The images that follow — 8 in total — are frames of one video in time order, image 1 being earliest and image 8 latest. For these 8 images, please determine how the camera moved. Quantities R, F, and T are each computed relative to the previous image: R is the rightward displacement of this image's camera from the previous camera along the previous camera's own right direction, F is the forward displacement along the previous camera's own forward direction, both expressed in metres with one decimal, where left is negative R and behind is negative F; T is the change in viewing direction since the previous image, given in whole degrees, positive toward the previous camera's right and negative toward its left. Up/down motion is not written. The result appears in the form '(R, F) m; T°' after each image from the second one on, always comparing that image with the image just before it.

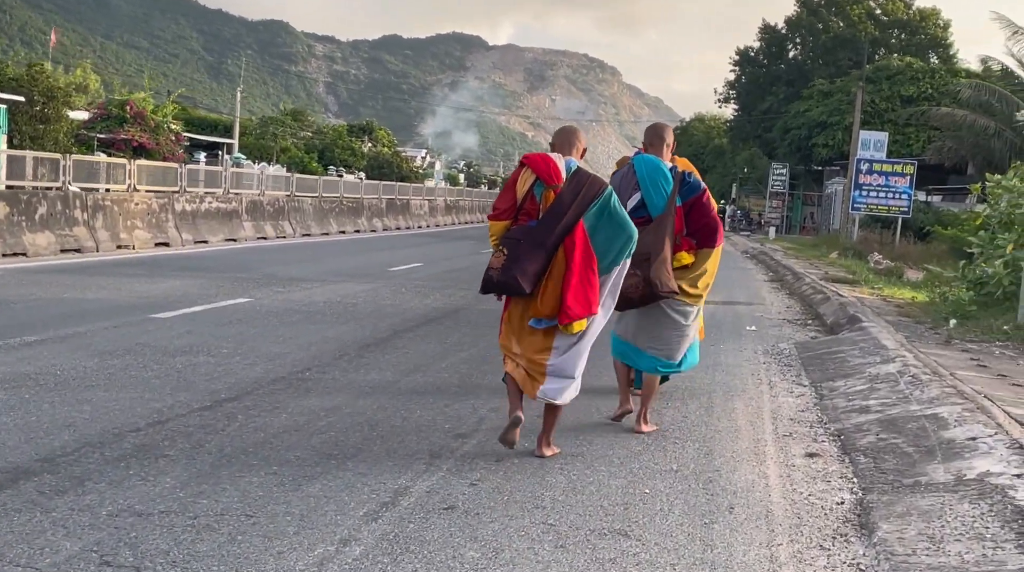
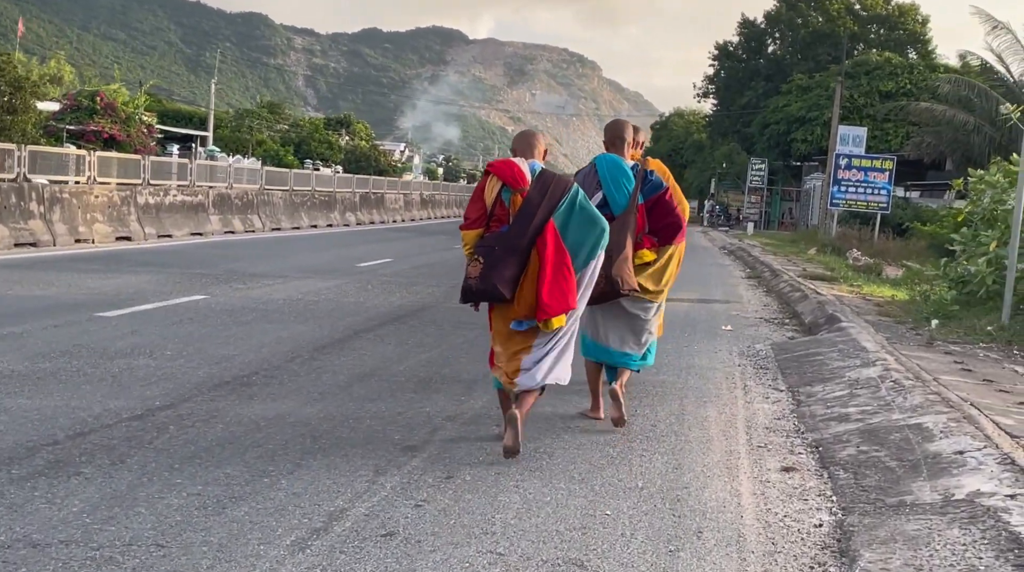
(+0.1, +0.4) m; +1°
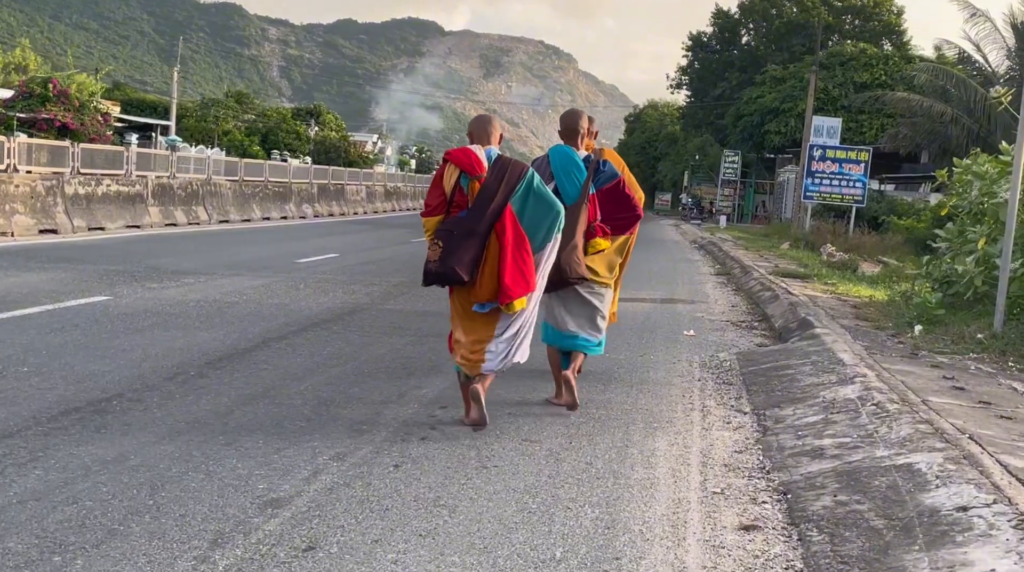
(+0.3, +1.2) m; +1°
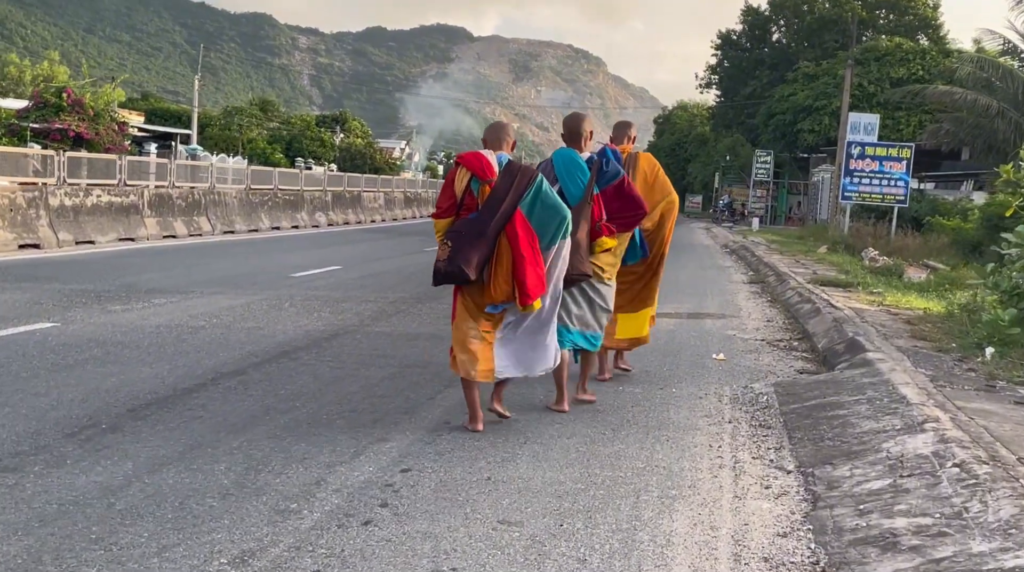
(+0.2, +1.4) m; -2°
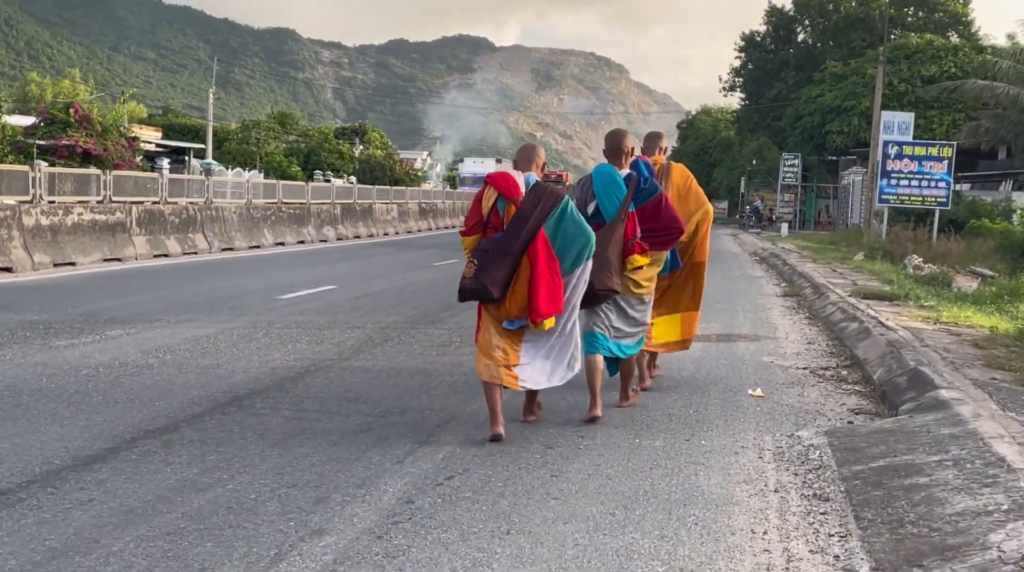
(+0.2, +1.4) m; -1°
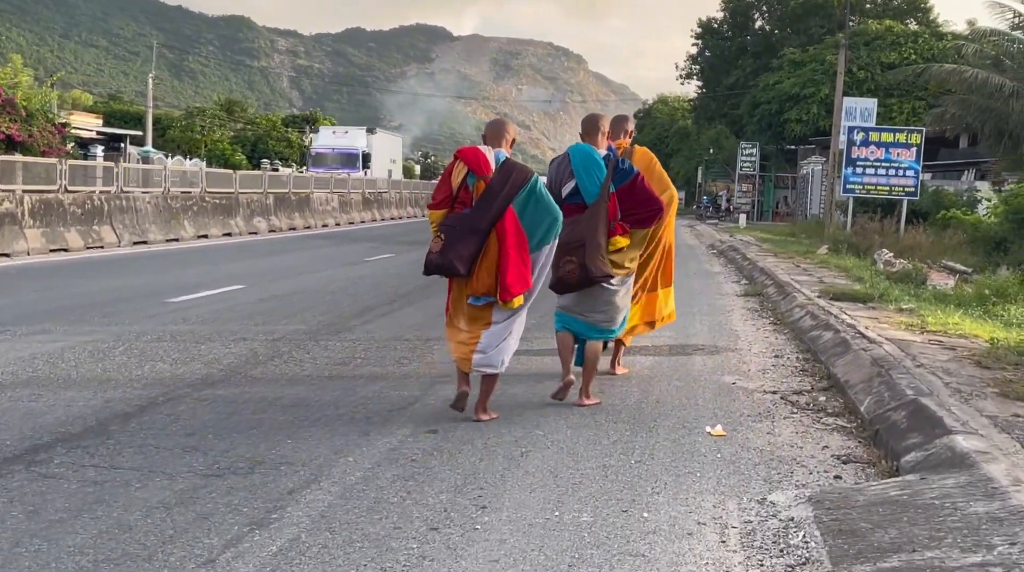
(+0.3, +1.7) m; +2°
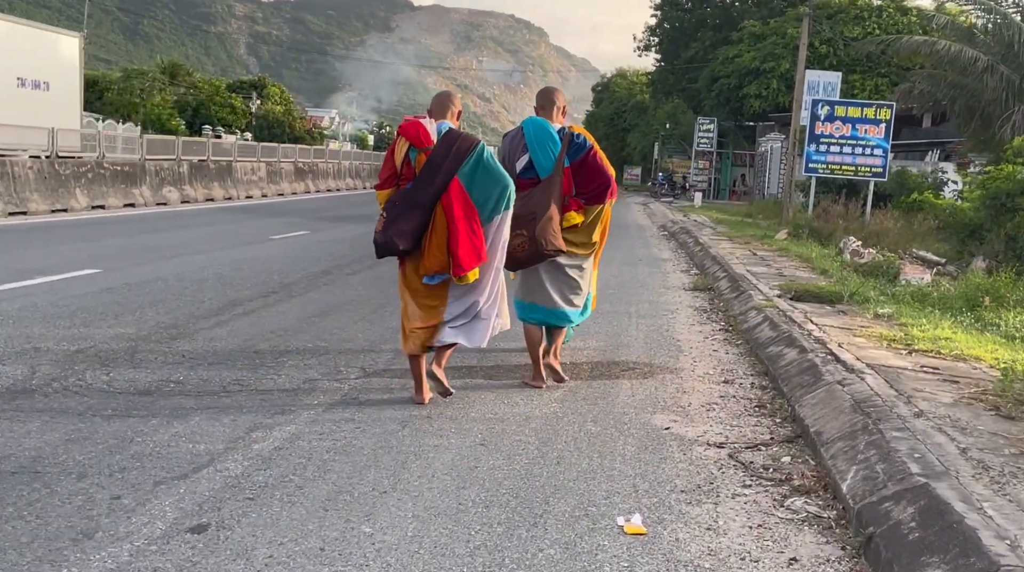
(+0.5, +2.1) m; +2°
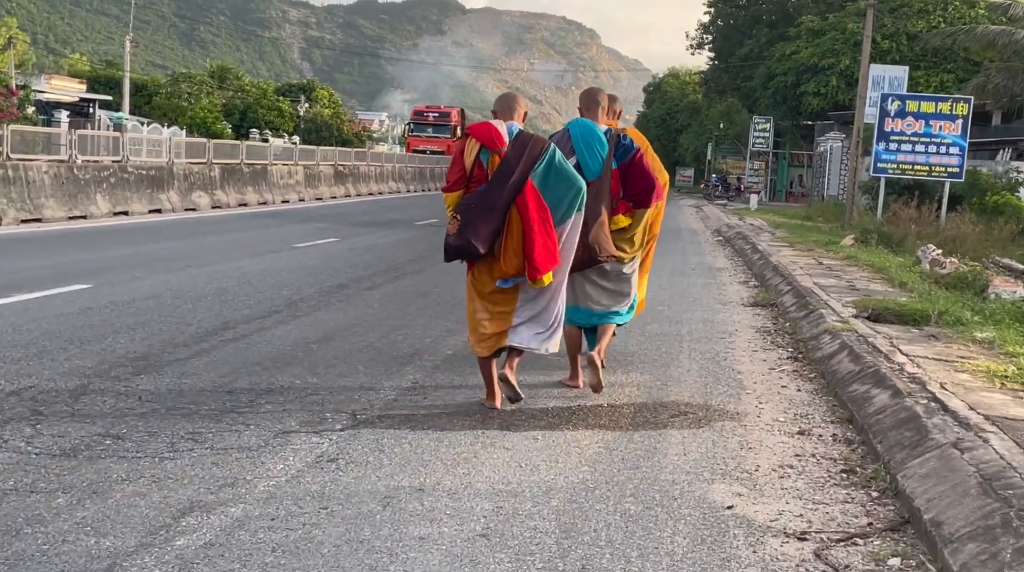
(+0.1, +1.3) m; -3°
